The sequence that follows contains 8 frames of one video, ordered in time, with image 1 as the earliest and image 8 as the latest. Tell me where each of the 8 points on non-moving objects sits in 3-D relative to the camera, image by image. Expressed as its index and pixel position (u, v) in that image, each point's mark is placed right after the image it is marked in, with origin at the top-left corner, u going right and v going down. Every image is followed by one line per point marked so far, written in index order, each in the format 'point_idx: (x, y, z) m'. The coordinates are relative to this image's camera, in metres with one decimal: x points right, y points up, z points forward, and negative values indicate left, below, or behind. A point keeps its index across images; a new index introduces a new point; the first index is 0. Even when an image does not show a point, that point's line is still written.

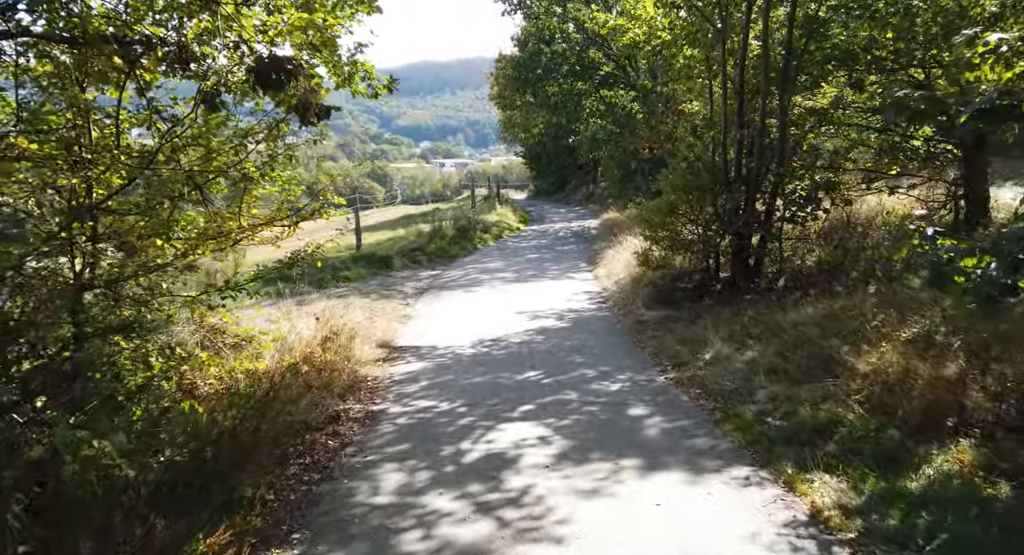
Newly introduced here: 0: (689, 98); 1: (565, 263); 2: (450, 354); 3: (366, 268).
0: (+3.2, +3.2, +14.0) m
1: (+1.2, +0.3, +18.0) m
2: (-0.7, -0.8, +8.5) m
3: (-3.1, +0.1, +16.3) m
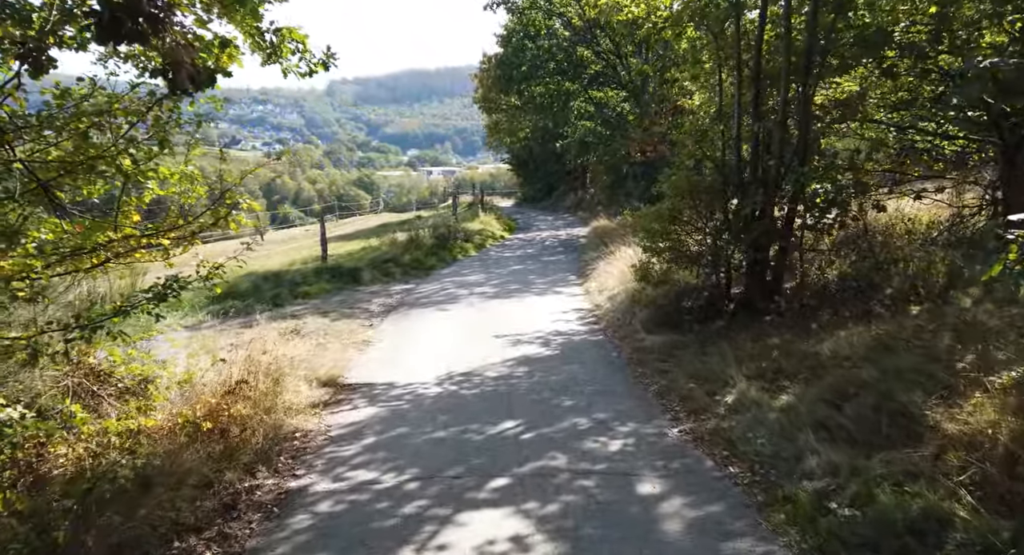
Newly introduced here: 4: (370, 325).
0: (+2.9, +3.0, +12.5) m
1: (+0.9, 0.0, +16.4) m
2: (-0.9, -1.0, +6.9) m
3: (-3.4, -0.2, +14.7) m
4: (-2.1, -0.7, +11.3) m
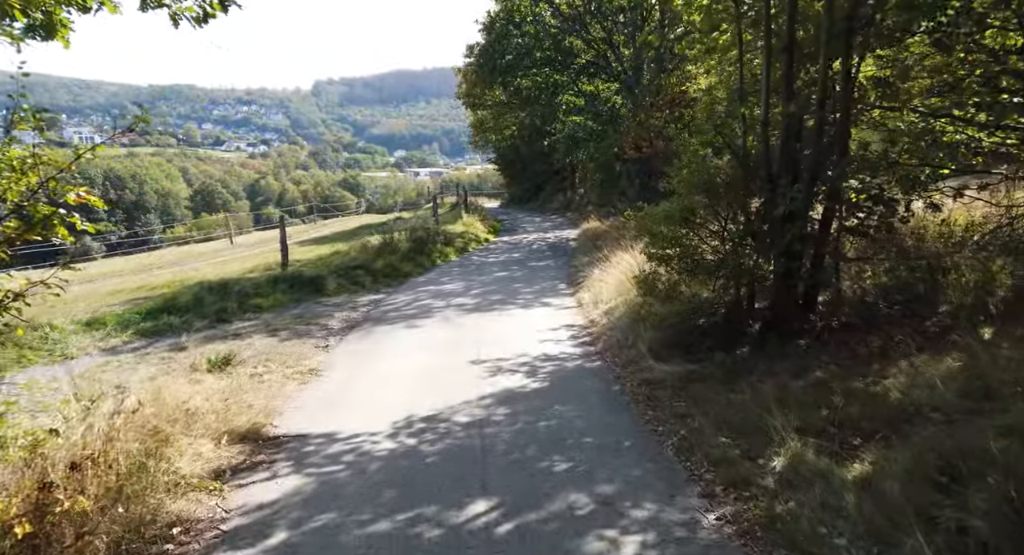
0: (+2.6, +2.8, +10.9) m
1: (+0.5, -0.1, +14.7) m
2: (-1.1, -1.2, +5.2) m
3: (-3.7, -0.3, +13.0) m
4: (-2.3, -0.9, +9.6) m
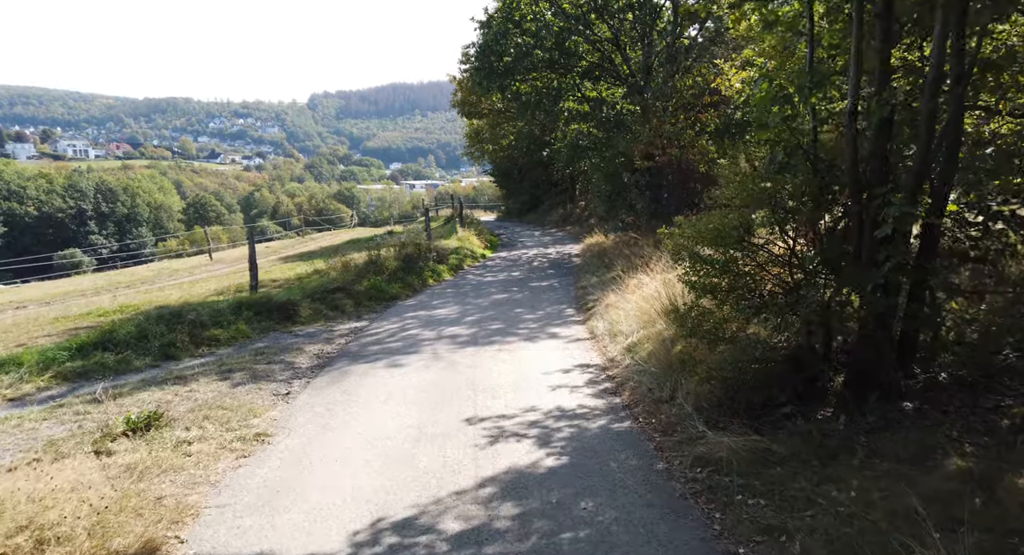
0: (+2.6, +2.5, +9.1) m
1: (+0.6, -0.5, +12.9) m
2: (-1.0, -1.4, +3.4) m
3: (-3.7, -0.7, +11.2) m
4: (-2.3, -1.2, +7.8) m
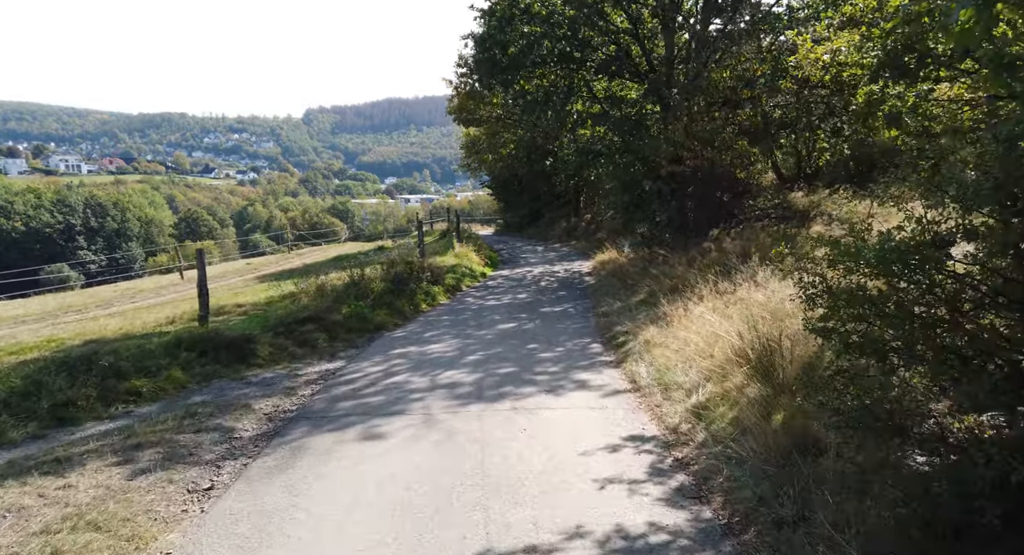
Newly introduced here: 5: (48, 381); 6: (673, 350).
0: (+2.8, +2.2, +6.7) m
1: (+0.7, -0.9, +10.4) m
2: (-0.8, -1.6, +0.9) m
3: (-3.5, -1.0, +8.6) m
4: (-2.1, -1.5, +5.3) m
5: (-4.5, -1.0, +7.5) m
6: (+1.7, -0.8, +8.4) m
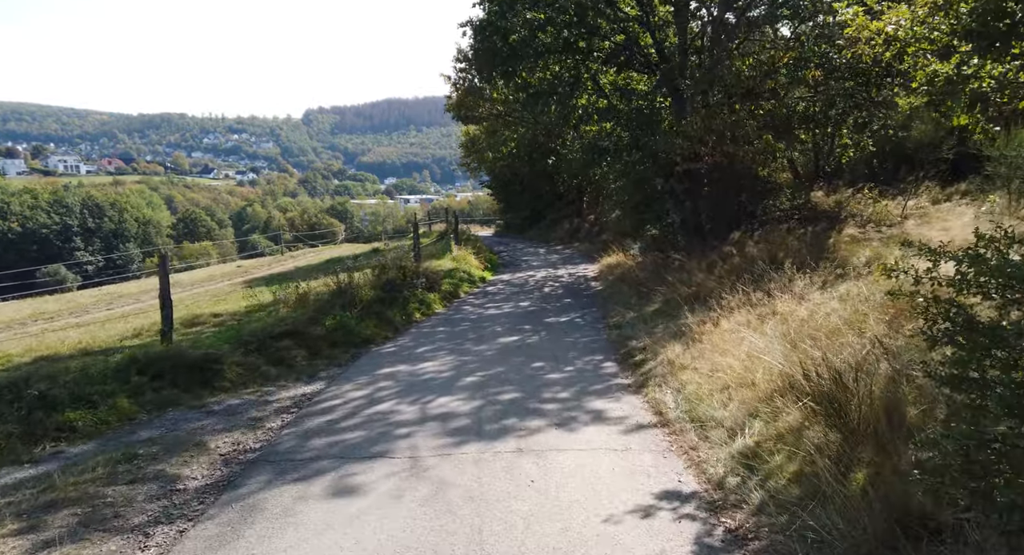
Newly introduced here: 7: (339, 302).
0: (+2.8, +2.1, +5.5) m
1: (+0.7, -1.0, +9.2) m
2: (-0.8, -1.7, -0.3) m
3: (-3.5, -1.2, +7.4) m
4: (-2.0, -1.6, +4.1) m
5: (-4.4, -1.1, +6.3) m
6: (+1.8, -0.9, +7.2) m
7: (-2.7, -0.3, +12.2) m
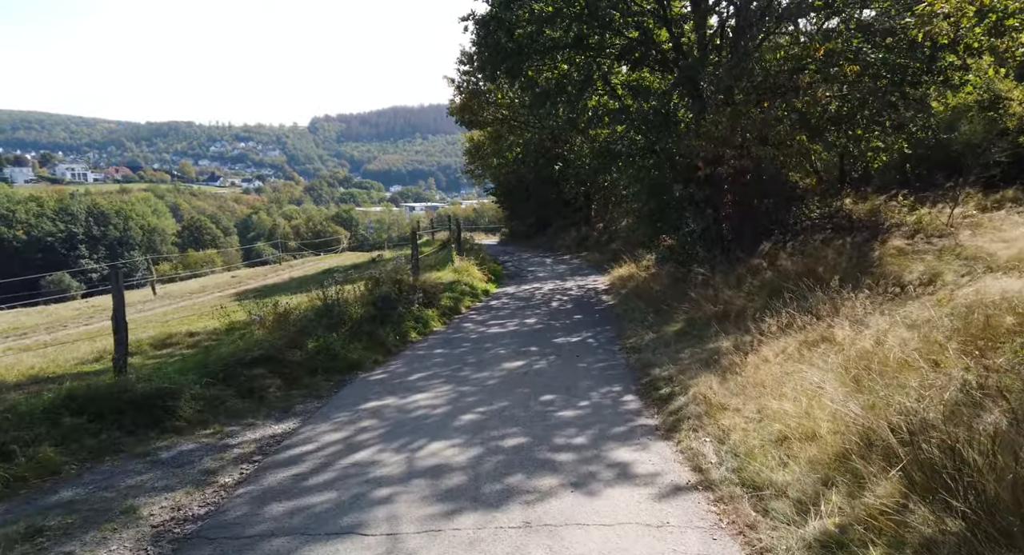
0: (+2.9, +1.9, +4.2) m
1: (+0.8, -1.2, +8.0) m
2: (-0.8, -1.8, -1.6) m
3: (-3.5, -1.3, +6.2) m
4: (-2.0, -1.7, +2.8) m
5: (-4.4, -1.3, +5.1) m
6: (+1.8, -1.1, +5.9) m
7: (-2.6, -0.6, +10.9) m
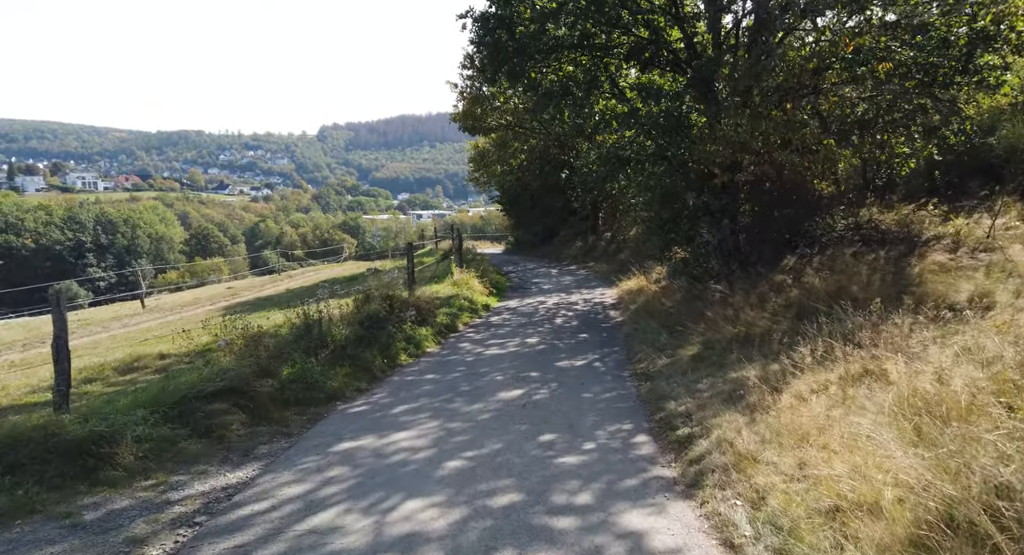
0: (+2.8, +1.8, +3.2) m
1: (+0.7, -1.4, +6.9) m
2: (-0.9, -1.9, -2.6) m
3: (-3.5, -1.5, +5.2) m
4: (-2.1, -1.9, +1.8) m
5: (-4.5, -1.4, +4.1) m
6: (+1.7, -1.3, +4.9) m
7: (-2.6, -0.8, +9.9) m
